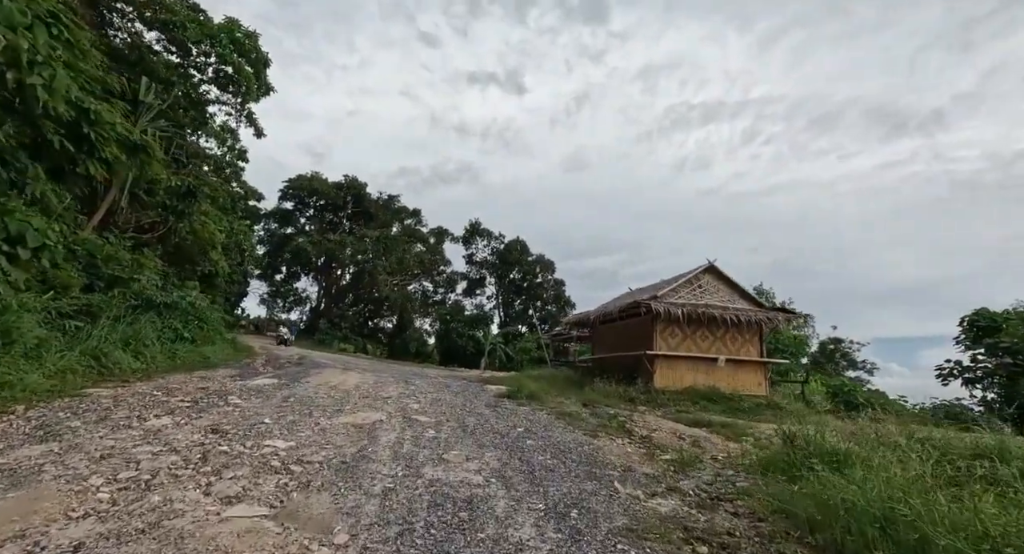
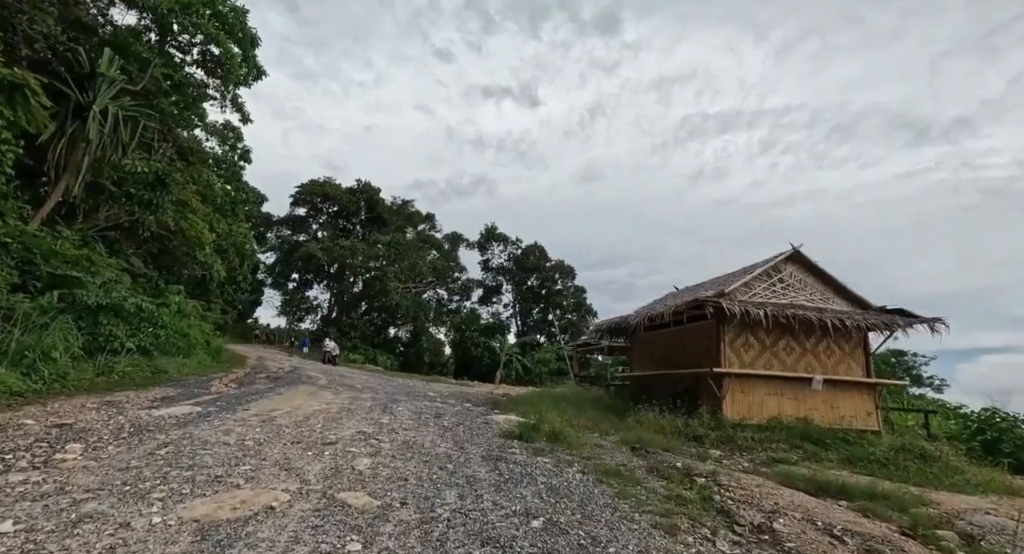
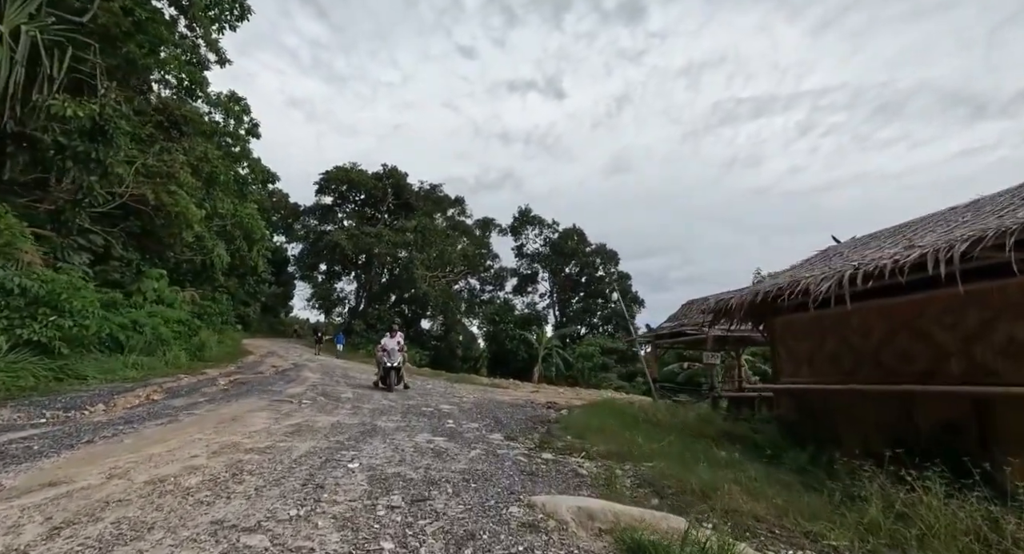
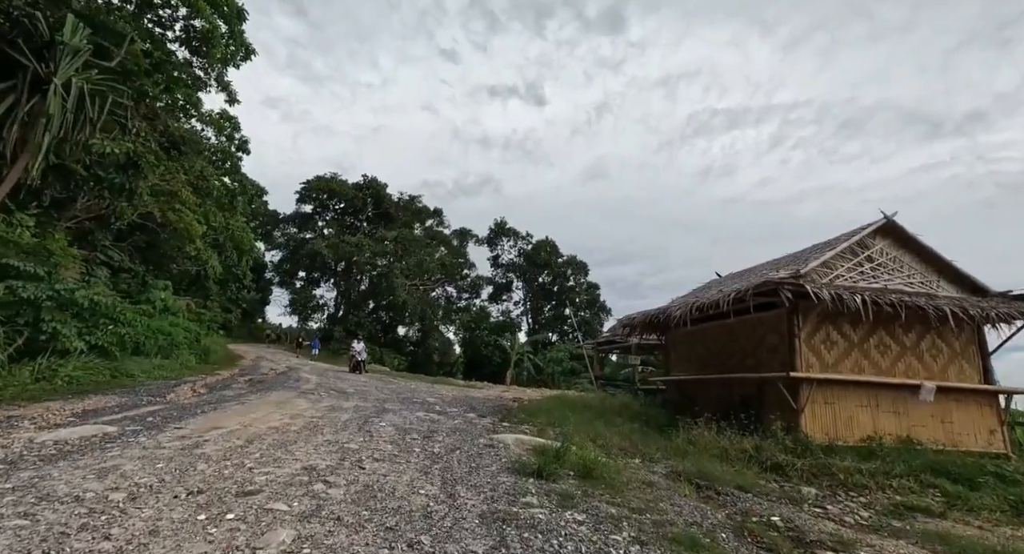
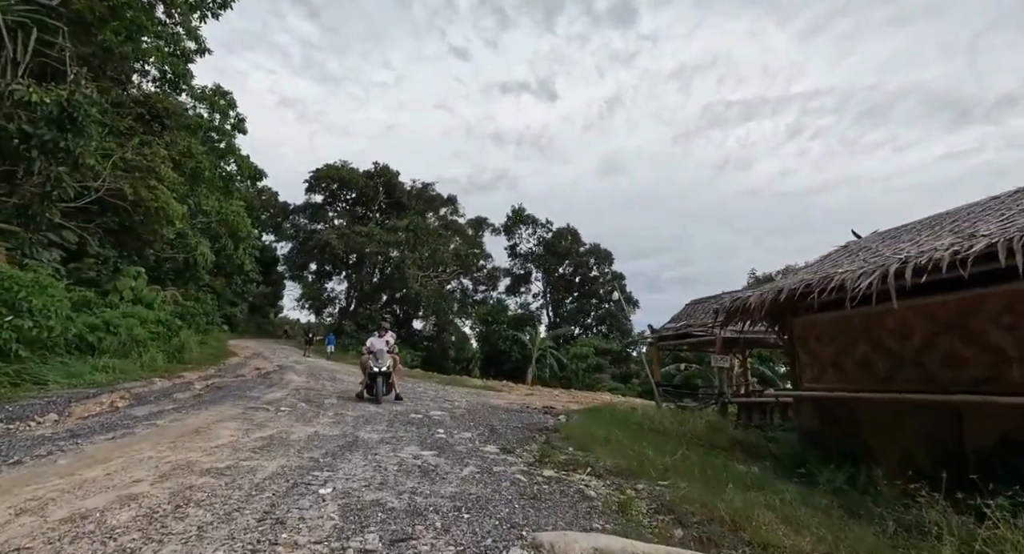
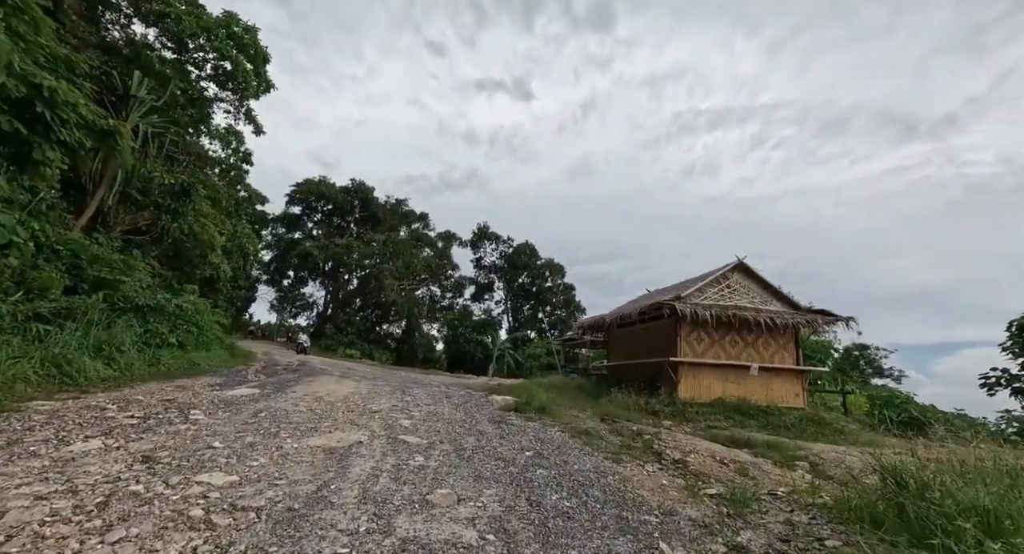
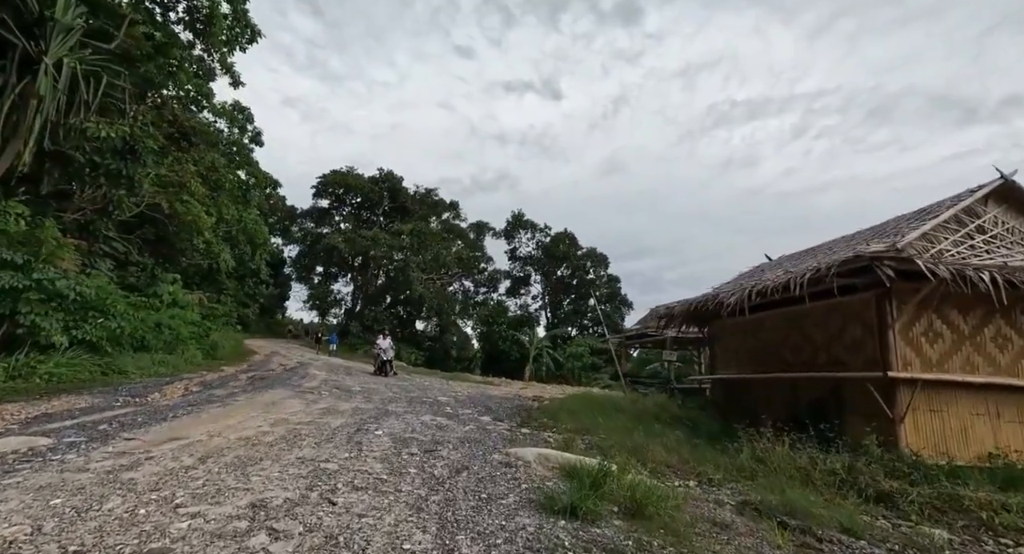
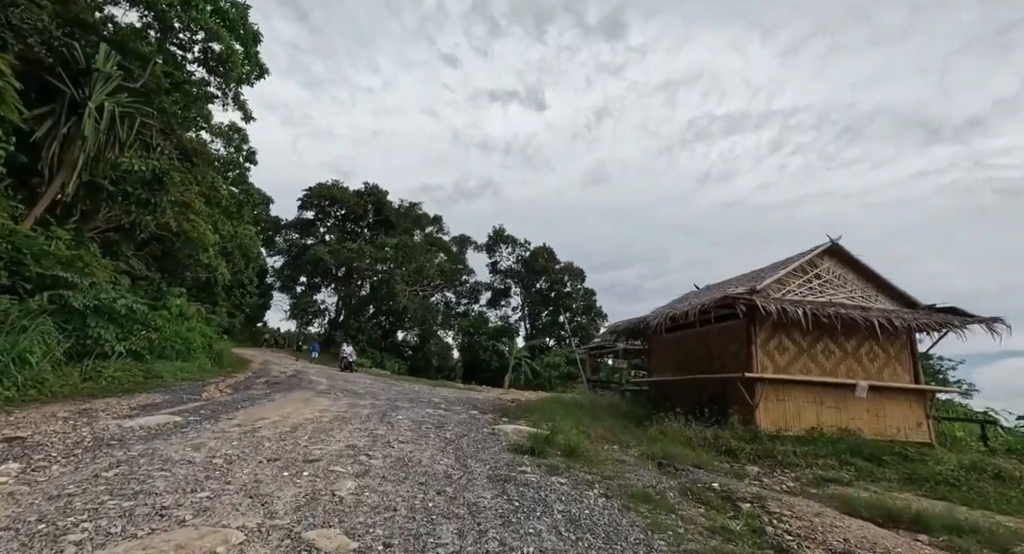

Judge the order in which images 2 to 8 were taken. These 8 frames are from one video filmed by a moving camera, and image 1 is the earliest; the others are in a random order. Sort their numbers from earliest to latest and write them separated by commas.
6, 2, 8, 4, 7, 3, 5
